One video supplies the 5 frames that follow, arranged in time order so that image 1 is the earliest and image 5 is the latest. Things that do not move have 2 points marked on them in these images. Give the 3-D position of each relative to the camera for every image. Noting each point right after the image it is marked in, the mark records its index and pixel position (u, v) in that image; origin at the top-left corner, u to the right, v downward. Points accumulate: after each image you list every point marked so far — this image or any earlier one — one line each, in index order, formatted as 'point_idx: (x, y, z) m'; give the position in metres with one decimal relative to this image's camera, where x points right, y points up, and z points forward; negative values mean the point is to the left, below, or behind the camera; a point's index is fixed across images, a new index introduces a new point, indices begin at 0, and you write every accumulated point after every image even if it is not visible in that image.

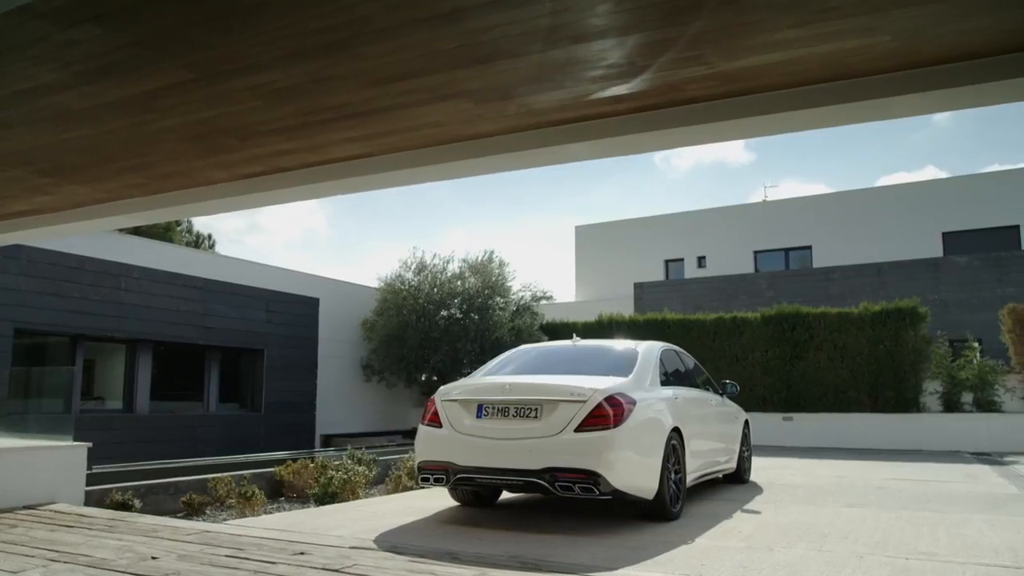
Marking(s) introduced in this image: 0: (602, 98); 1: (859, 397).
0: (+0.5, +1.1, +4.5) m
1: (+7.1, -2.3, +15.8) m
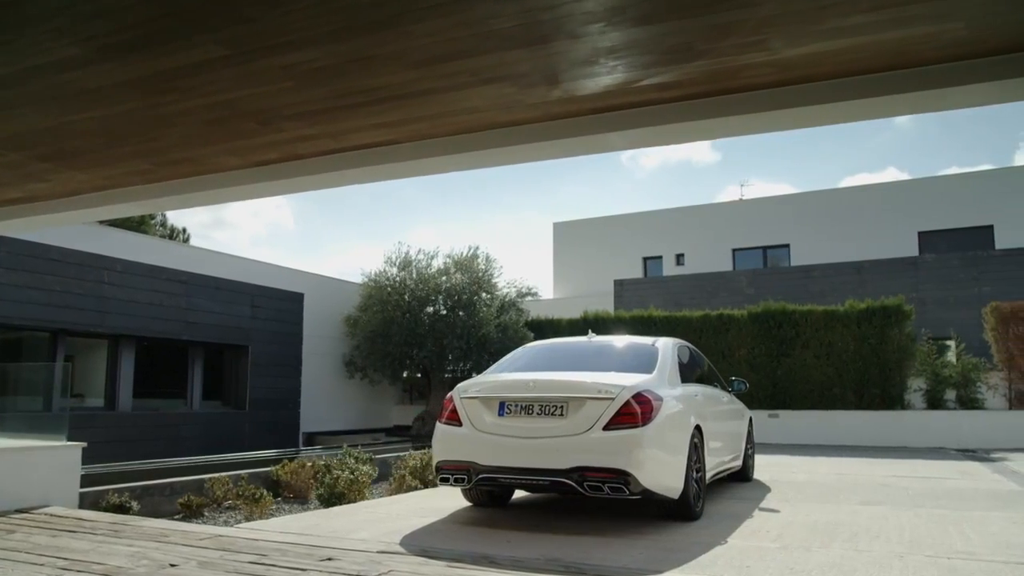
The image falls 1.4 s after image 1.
0: (+0.8, +1.1, +4.3) m
1: (+6.9, -2.2, +15.9) m
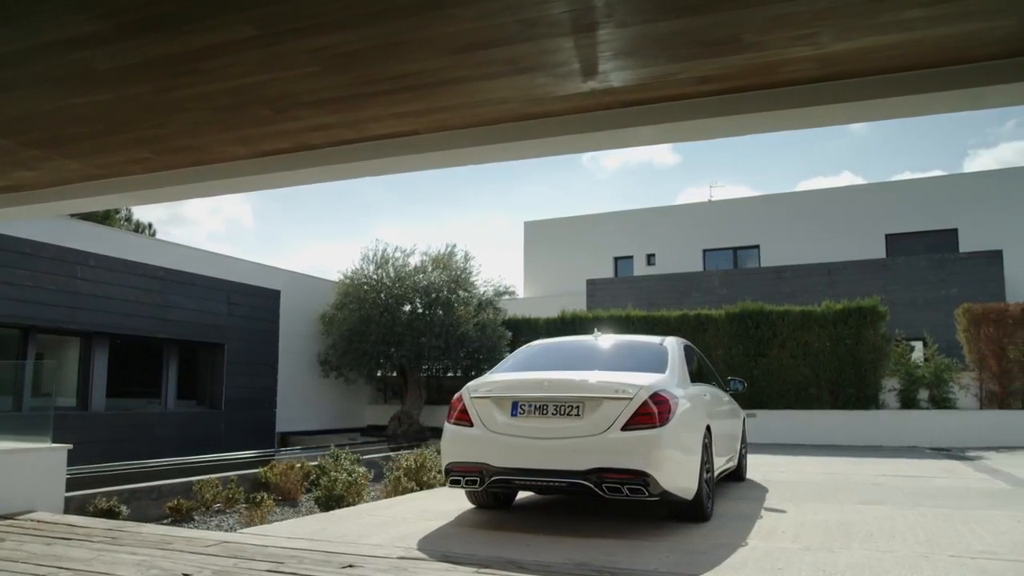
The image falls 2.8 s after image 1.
0: (+1.0, +1.2, +4.2) m
1: (+6.5, -2.2, +16.1) m
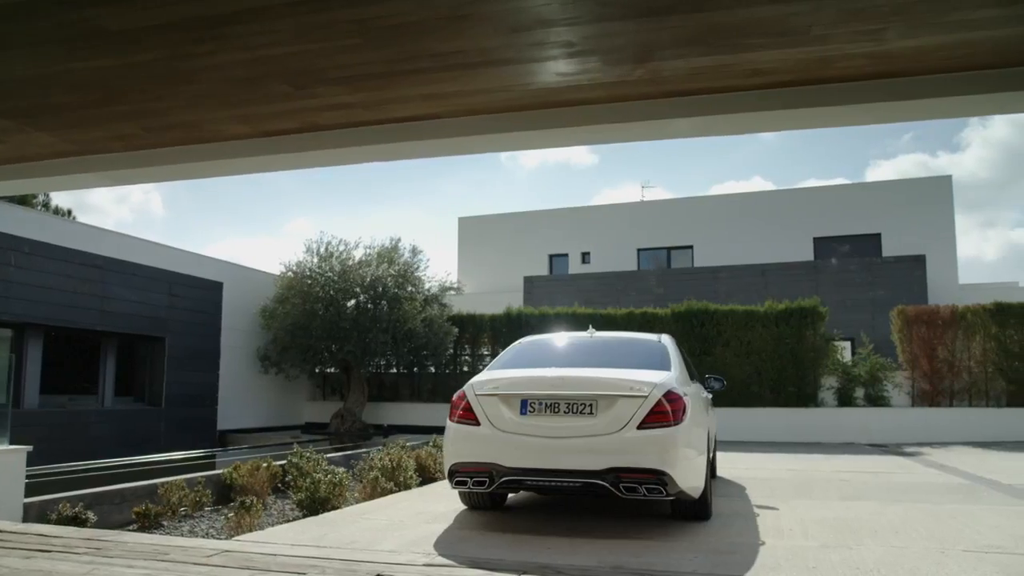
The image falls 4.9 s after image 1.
0: (+1.2, +1.2, +4.2) m
1: (+5.4, -2.2, +16.6) m
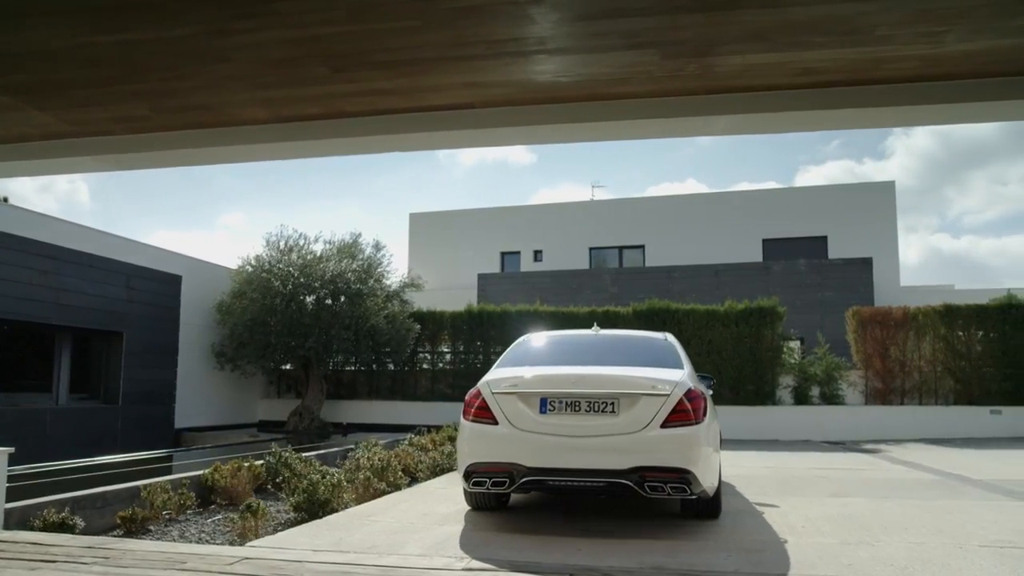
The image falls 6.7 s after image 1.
0: (+1.5, +1.2, +4.2) m
1: (+4.6, -2.2, +16.8) m
